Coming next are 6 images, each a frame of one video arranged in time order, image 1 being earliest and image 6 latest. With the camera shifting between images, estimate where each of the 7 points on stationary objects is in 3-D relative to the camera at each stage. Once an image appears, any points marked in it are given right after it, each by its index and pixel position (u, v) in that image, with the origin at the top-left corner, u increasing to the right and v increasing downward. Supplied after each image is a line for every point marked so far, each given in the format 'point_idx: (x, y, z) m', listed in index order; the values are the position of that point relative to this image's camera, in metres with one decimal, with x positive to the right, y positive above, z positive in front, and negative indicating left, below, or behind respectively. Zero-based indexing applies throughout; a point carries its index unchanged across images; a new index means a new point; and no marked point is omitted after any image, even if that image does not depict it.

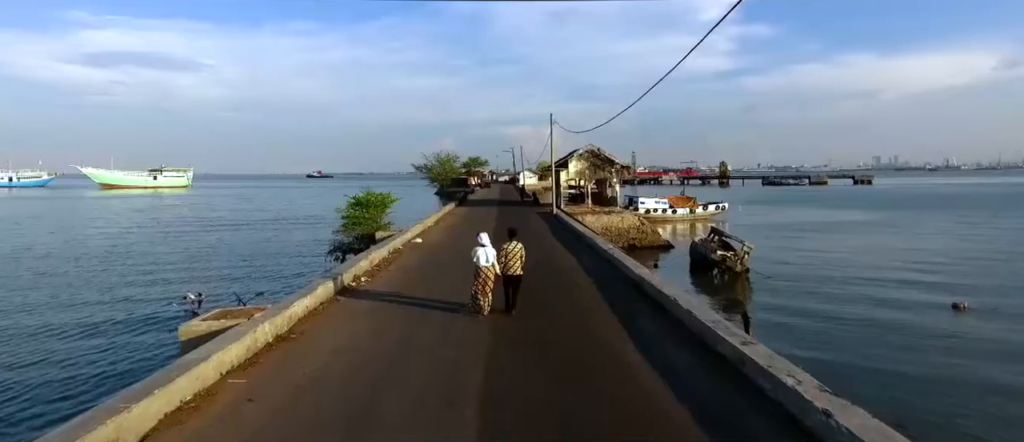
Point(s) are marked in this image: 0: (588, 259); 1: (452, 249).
0: (+2.2, -1.1, +19.0) m
1: (-1.7, -0.8, +16.5) m
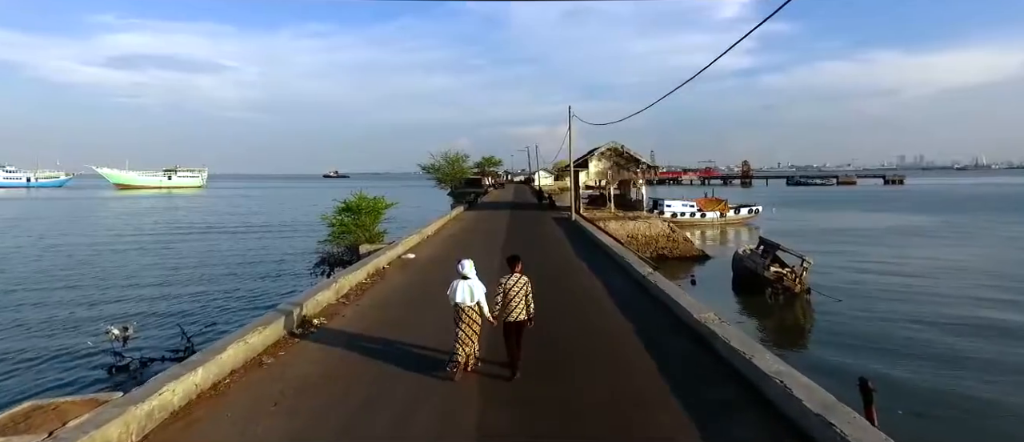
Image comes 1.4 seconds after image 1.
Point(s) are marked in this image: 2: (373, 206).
0: (+2.5, -1.3, +16.0) m
1: (-1.5, -1.1, +13.6) m
2: (-4.5, +0.5, +19.1) m
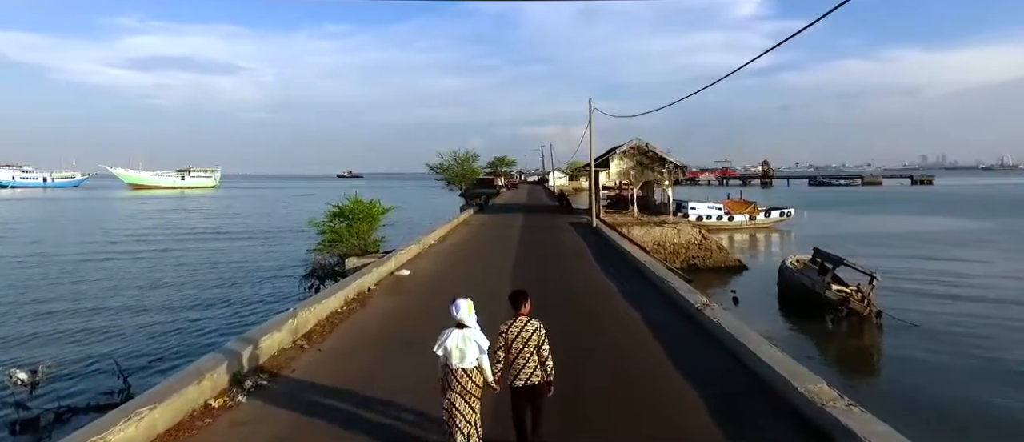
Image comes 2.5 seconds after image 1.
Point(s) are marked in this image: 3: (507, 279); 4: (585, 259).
0: (+2.8, -1.5, +13.7) m
1: (-1.2, -1.3, +11.4) m
2: (-4.1, +0.3, +16.9) m
3: (-0.2, -1.3, +13.9) m
4: (+2.2, -1.1, +17.9) m
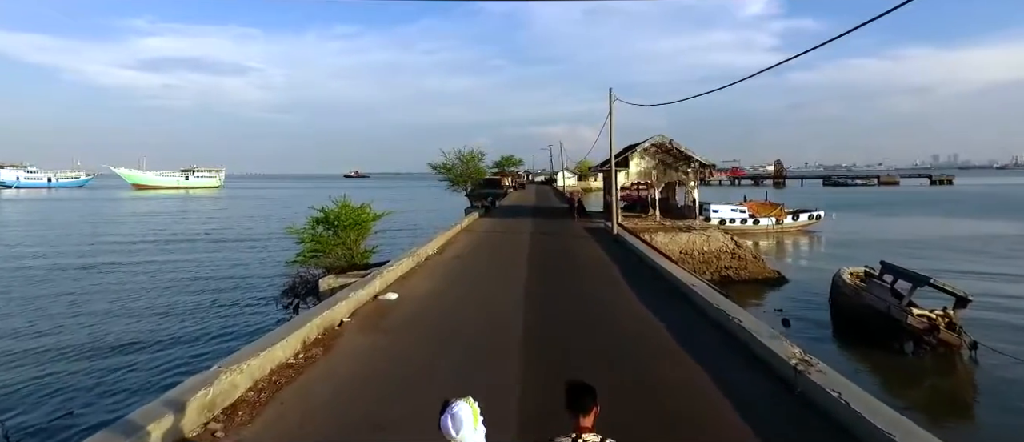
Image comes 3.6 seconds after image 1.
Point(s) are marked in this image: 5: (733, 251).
0: (+3.0, -1.7, +11.4) m
1: (-1.0, -1.5, +9.1) m
2: (-3.9, +0.1, +14.7) m
3: (0.0, -1.5, +11.6) m
4: (+2.5, -1.3, +15.6) m
5: (+7.2, -1.0, +19.2) m
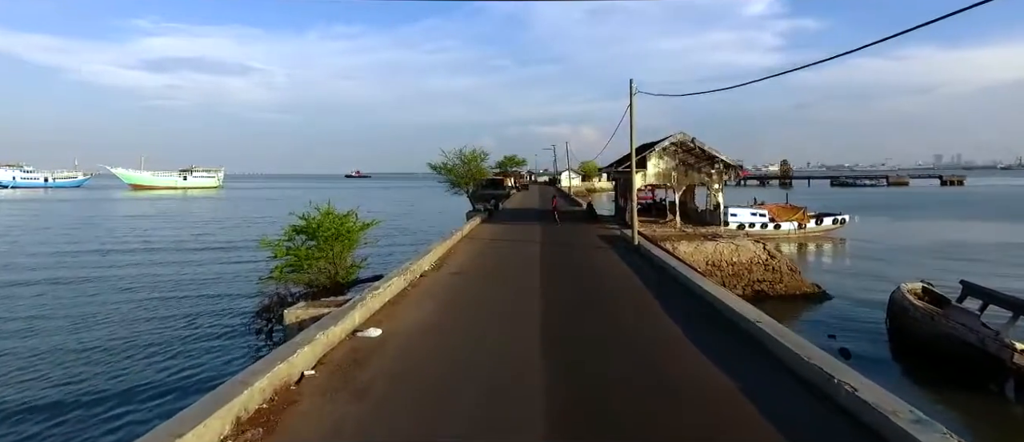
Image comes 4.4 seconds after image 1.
0: (+3.2, -1.9, +9.4) m
1: (-0.8, -1.7, +7.1) m
2: (-3.7, -0.1, +12.7) m
3: (+0.2, -1.7, +9.6) m
4: (+2.7, -1.5, +13.6) m
5: (+7.5, -1.2, +17.2) m
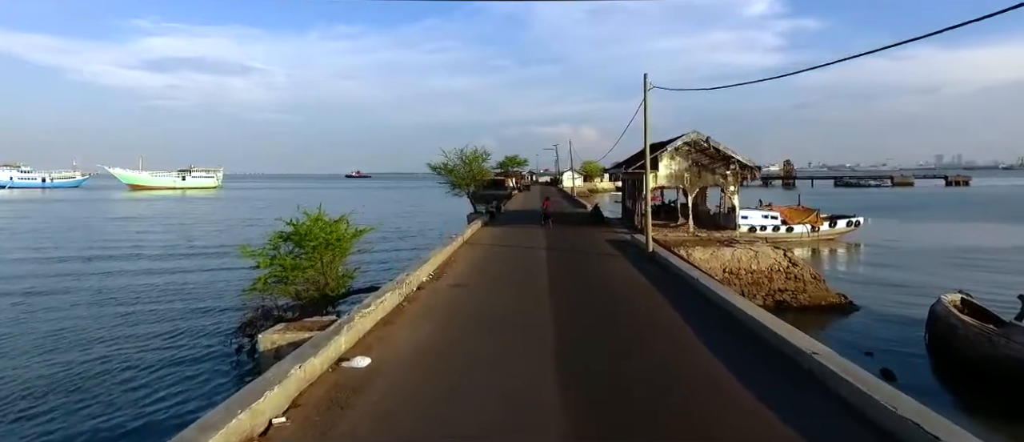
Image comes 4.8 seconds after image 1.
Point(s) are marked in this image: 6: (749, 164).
0: (+3.3, -2.1, +8.4) m
1: (-0.7, -1.8, +6.1) m
2: (-3.6, -0.2, +11.6) m
3: (+0.3, -1.8, +8.6) m
4: (+2.8, -1.6, +12.6) m
5: (+7.6, -1.3, +16.1) m
6: (+7.8, +1.9, +19.3) m
